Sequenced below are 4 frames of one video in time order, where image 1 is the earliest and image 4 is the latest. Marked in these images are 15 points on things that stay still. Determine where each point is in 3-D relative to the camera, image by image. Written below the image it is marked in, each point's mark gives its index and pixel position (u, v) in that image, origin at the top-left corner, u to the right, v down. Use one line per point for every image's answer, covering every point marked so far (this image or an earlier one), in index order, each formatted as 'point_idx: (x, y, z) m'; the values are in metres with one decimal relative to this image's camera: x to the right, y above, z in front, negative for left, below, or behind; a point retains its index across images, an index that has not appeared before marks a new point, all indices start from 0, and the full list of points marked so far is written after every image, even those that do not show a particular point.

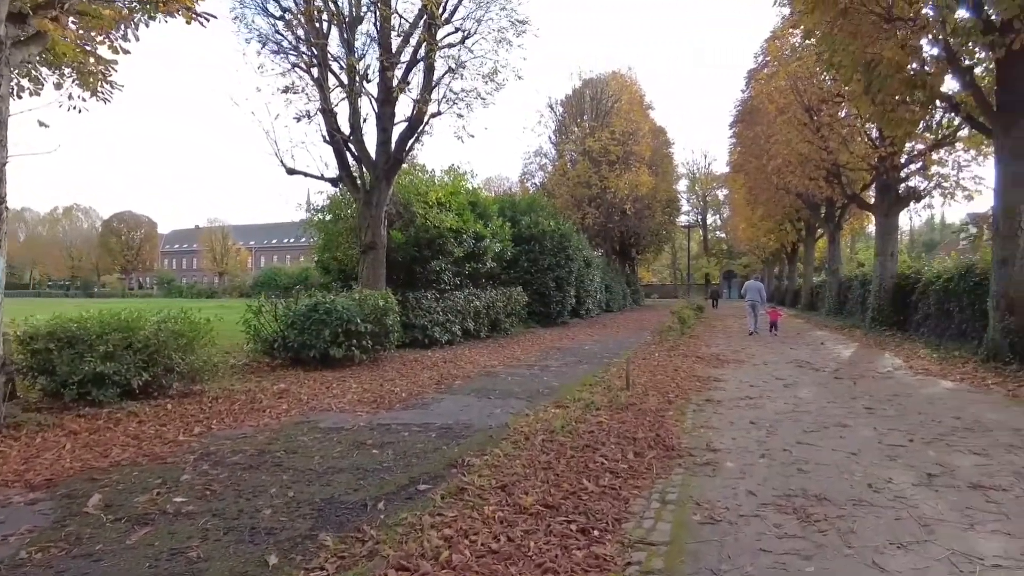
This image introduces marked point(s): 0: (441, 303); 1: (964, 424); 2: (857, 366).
0: (-1.8, -0.4, +16.4) m
1: (+4.5, -1.4, +6.5) m
2: (+6.0, -1.4, +11.3) m
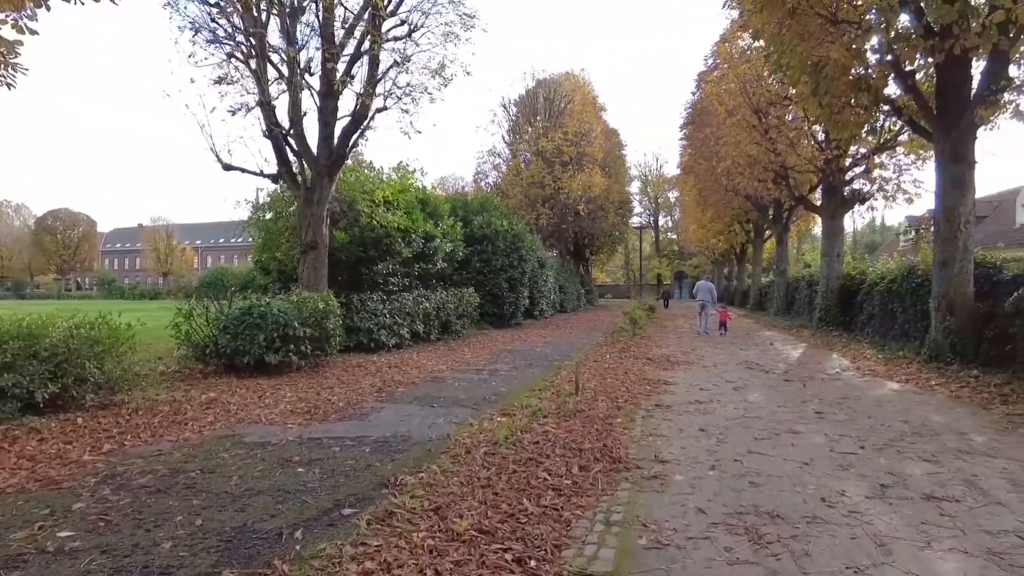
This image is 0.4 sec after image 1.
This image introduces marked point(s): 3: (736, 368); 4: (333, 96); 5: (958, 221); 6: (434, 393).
0: (-3.1, -0.4, +15.8) m
1: (+3.9, -1.4, +6.4) m
2: (+5.1, -1.4, +11.3) m
3: (+3.9, -1.4, +11.3) m
4: (-4.0, +4.3, +14.4) m
5: (+7.3, +1.1, +10.6) m
6: (-1.1, -1.5, +9.3) m
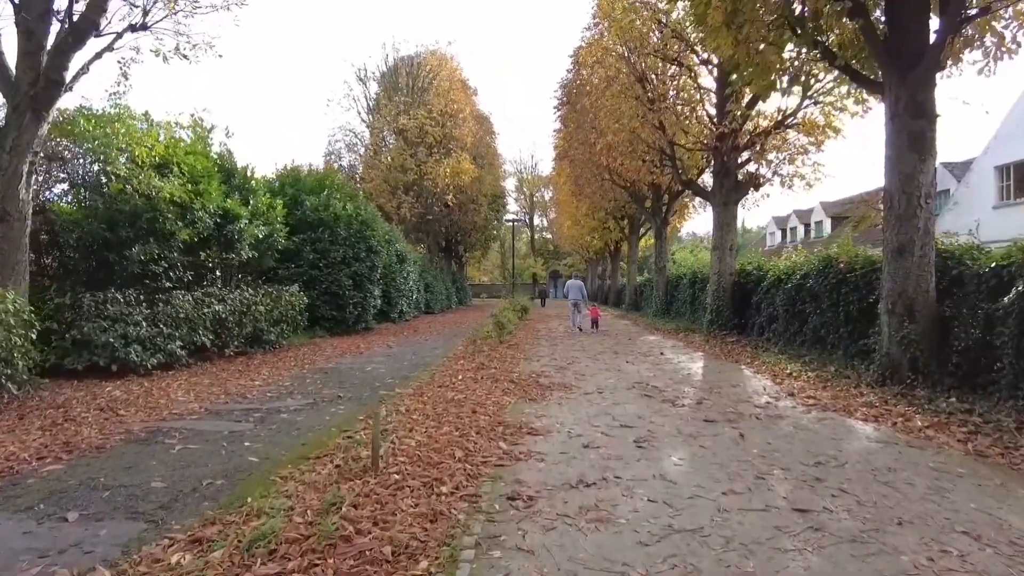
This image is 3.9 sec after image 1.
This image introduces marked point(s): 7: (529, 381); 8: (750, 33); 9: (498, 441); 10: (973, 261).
0: (-6.2, -0.4, +11.1) m
1: (+2.4, -1.3, +3.1) m
2: (+2.7, -1.3, +8.2) m
3: (+1.4, -1.3, +8.0) m
4: (-6.9, +4.3, +9.6) m
5: (+4.9, +1.1, +7.9) m
6: (-3.1, -1.4, +5.0) m
7: (+0.2, -1.4, +9.6) m
8: (+3.2, +3.4, +8.7) m
9: (-0.1, -1.4, +5.8) m
10: (+5.4, +0.3, +7.6) m
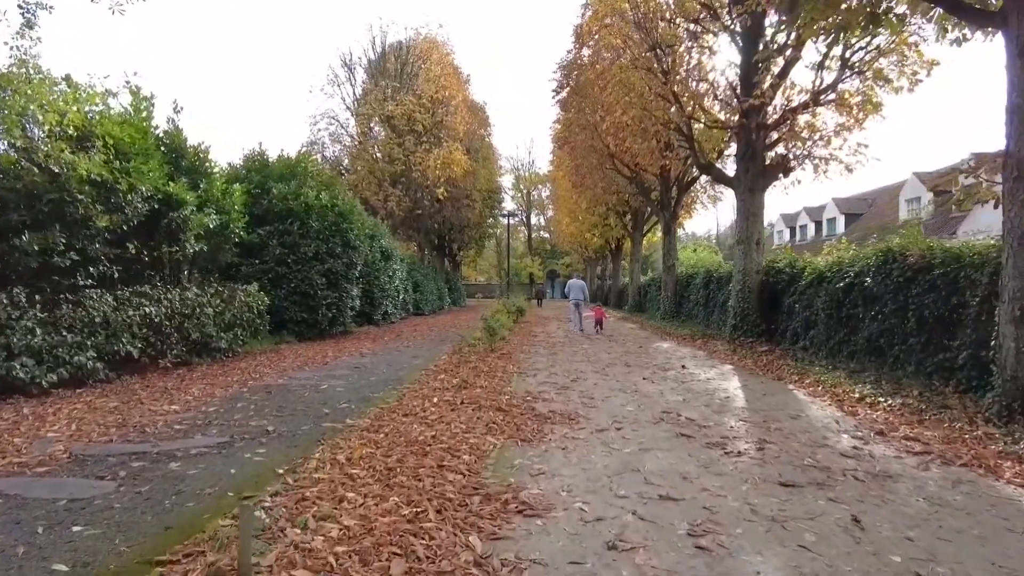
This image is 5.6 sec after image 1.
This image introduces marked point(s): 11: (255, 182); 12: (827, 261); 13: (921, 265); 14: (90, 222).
0: (-6.4, -0.3, +8.9) m
1: (+2.3, -1.3, +0.9) m
2: (+2.5, -1.3, +6.0) m
3: (+1.3, -1.3, +5.8) m
4: (-7.0, +4.4, +7.4) m
5: (+4.8, +1.1, +5.7) m
6: (-3.2, -1.4, +2.8) m
7: (+0.1, -1.4, +7.4) m
8: (+3.1, +3.4, +6.5) m
9: (-0.2, -1.4, +3.6) m
10: (+5.3, +0.3, +5.4) m
11: (-6.7, +2.9, +17.2) m
12: (+5.6, +0.5, +11.7) m
13: (+5.4, +0.3, +8.7) m
14: (-6.4, +1.0, +9.9) m
